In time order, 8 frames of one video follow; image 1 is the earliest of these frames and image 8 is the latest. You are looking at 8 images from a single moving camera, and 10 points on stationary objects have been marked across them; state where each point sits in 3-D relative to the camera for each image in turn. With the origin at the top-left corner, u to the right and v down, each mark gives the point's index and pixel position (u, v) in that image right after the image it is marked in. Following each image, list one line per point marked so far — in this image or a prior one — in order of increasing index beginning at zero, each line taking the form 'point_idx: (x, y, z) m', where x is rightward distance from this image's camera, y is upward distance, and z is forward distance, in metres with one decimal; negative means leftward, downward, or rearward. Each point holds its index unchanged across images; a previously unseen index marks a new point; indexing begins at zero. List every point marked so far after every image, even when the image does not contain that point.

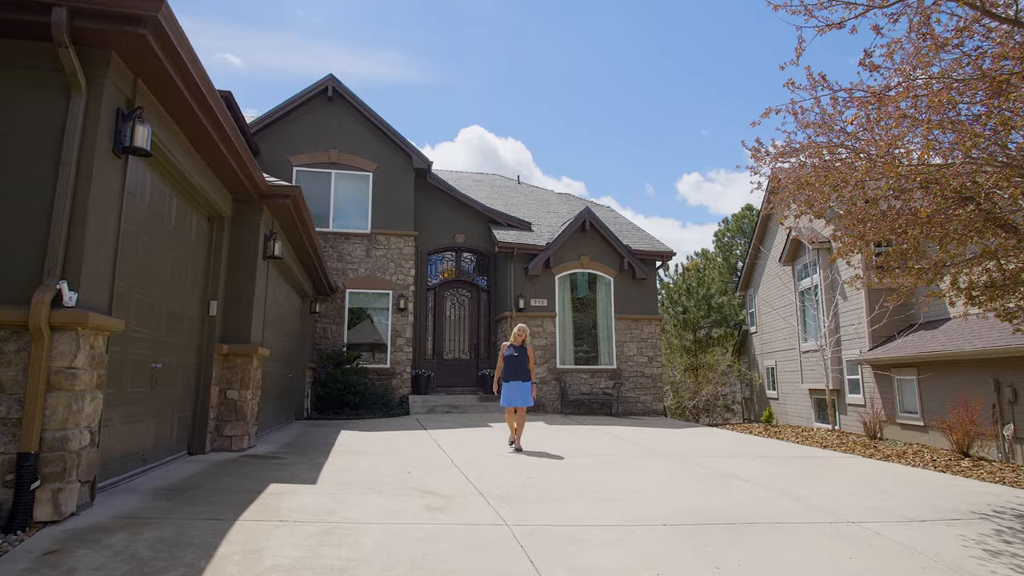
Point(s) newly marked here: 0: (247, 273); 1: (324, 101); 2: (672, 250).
0: (-2.9, +0.2, +6.6) m
1: (-4.5, +4.5, +14.5) m
2: (+4.1, +1.0, +15.5) m
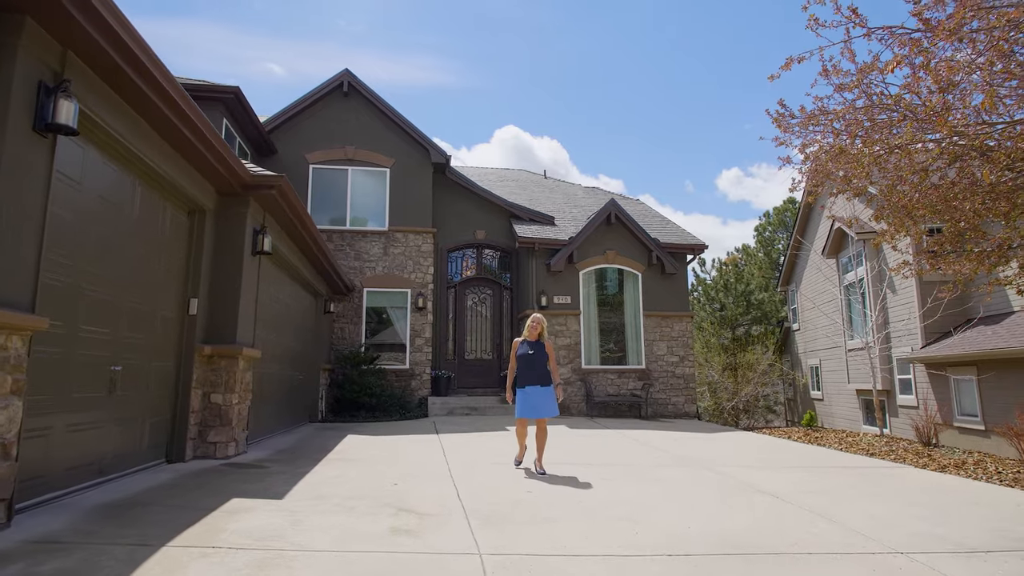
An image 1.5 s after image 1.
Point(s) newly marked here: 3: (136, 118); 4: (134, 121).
0: (-2.8, +0.2, +6.2) m
1: (-4.0, +4.5, +14.2) m
2: (+4.6, +1.1, +14.7) m
3: (-2.9, +1.2, +4.7) m
4: (-2.9, +1.2, +4.7) m
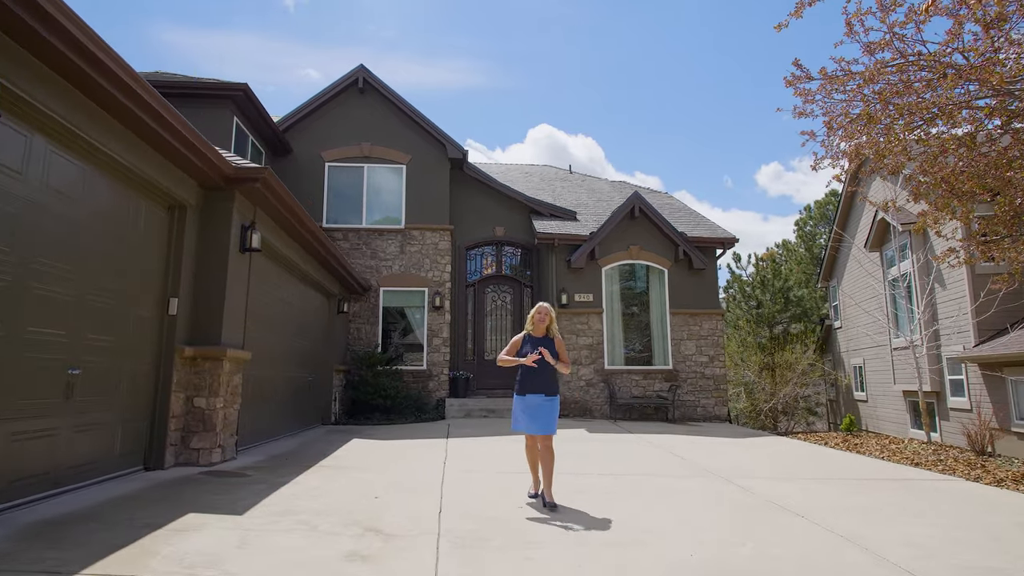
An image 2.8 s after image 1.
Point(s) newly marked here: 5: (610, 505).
0: (-2.9, +0.2, +5.9) m
1: (-3.6, +4.5, +14.0) m
2: (+5.1, +1.2, +13.9) m
3: (-3.0, +1.3, +4.4) m
4: (-3.0, +1.2, +4.4) m
5: (+0.8, -1.7, +4.9) m
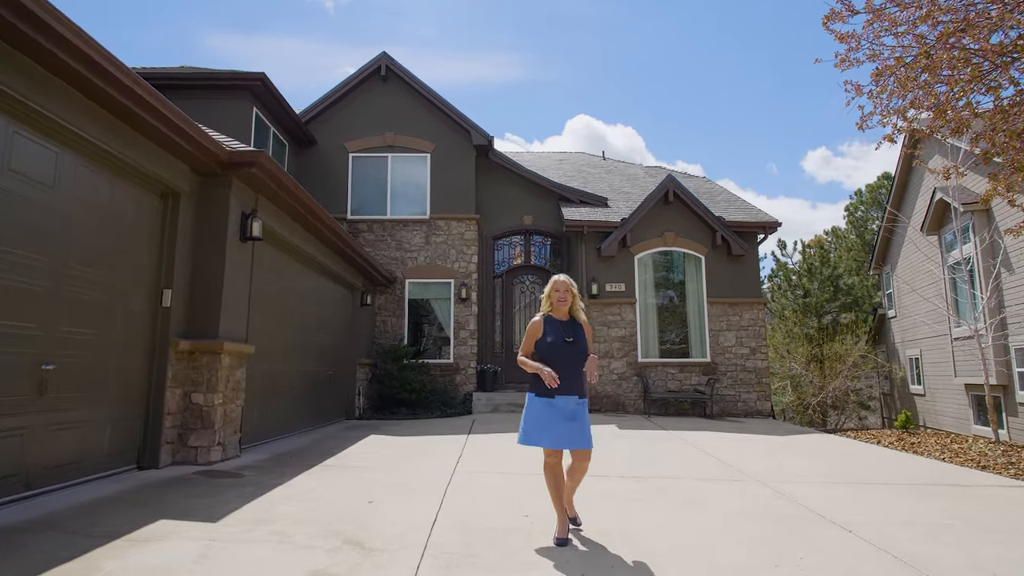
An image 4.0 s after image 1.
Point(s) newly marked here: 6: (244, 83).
0: (-2.7, +0.3, +5.6) m
1: (-3.0, +4.7, +13.7) m
2: (+5.7, +1.5, +13.1) m
3: (-3.0, +1.3, +4.1) m
4: (-3.0, +1.3, +4.1) m
5: (+0.8, -1.6, +4.4) m
6: (-4.6, +3.5, +10.5) m
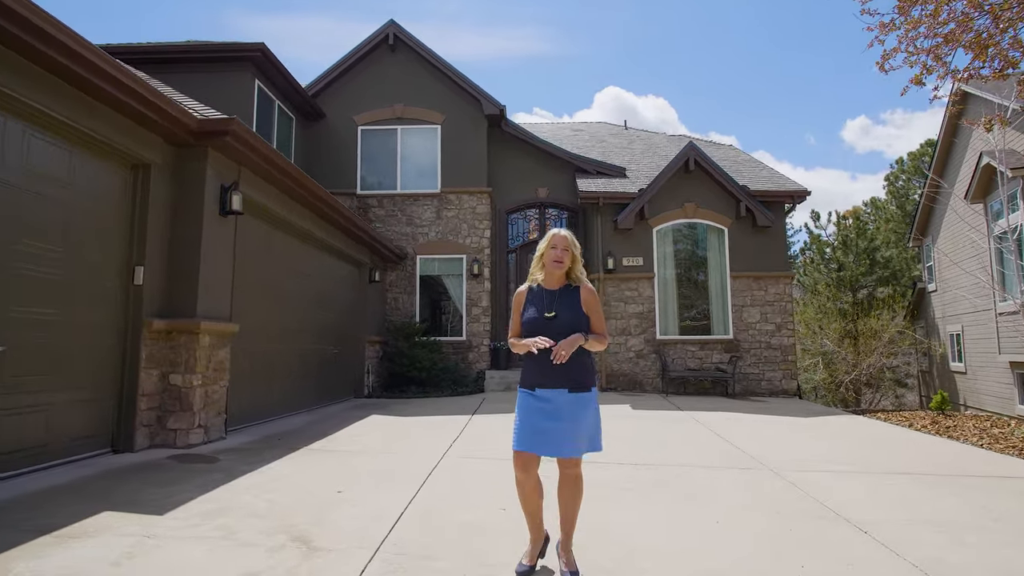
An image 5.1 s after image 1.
0: (-2.8, +0.5, +5.4) m
1: (-2.7, +5.2, +13.3) m
2: (+6.0, +2.0, +12.3) m
3: (-3.1, +1.5, +3.8) m
4: (-3.2, +1.4, +3.8) m
5: (+0.7, -1.4, +4.0) m
6: (-4.5, +3.9, +10.2) m
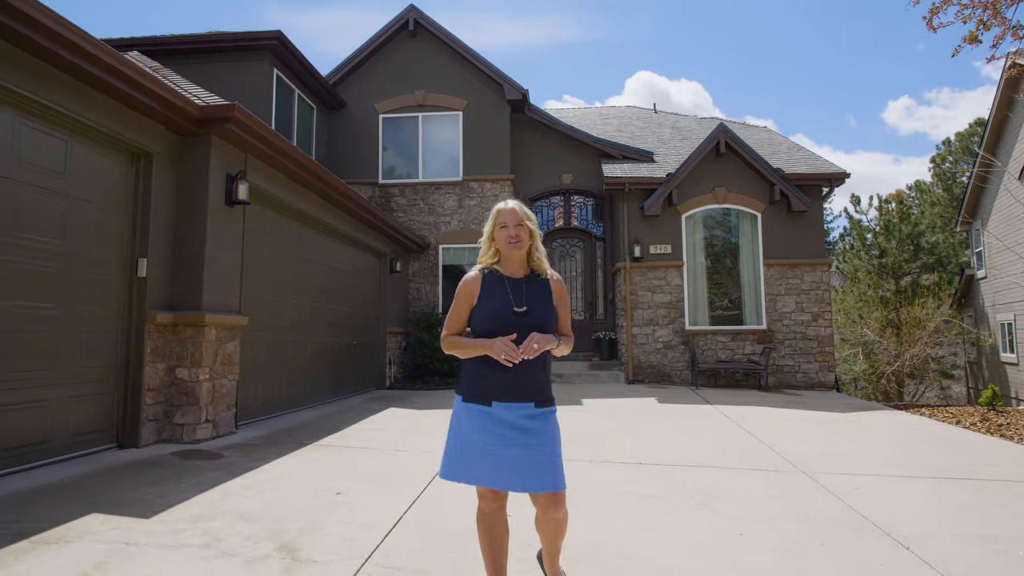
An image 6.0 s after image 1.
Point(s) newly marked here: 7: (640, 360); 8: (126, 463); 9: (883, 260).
0: (-2.7, +0.6, +5.2) m
1: (-2.2, +5.4, +13.1) m
2: (+6.4, +2.3, +11.7) m
3: (-3.1, +1.5, +3.7) m
4: (-3.1, +1.5, +3.7) m
5: (+0.8, -1.4, +3.7) m
6: (-4.1, +4.0, +10.0) m
7: (+2.4, -1.4, +11.5) m
8: (-2.8, -1.3, +4.4) m
9: (+9.1, +0.7, +15.0) m
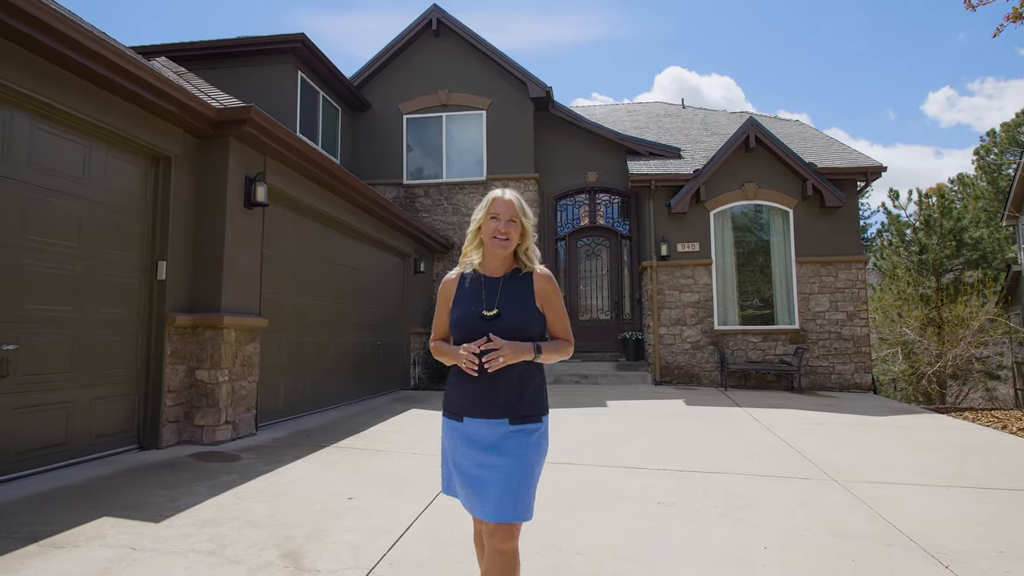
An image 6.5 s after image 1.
0: (-2.6, +0.6, +5.3) m
1: (-1.7, +5.4, +13.0) m
2: (+6.8, +2.3, +11.3) m
3: (-3.0, +1.5, +3.7) m
4: (-3.1, +1.5, +3.7) m
5: (+0.8, -1.4, +3.6) m
6: (-3.8, +4.0, +10.1) m
7: (+2.9, -1.3, +11.3) m
8: (-2.7, -1.3, +4.4) m
9: (+9.7, +0.8, +14.4) m
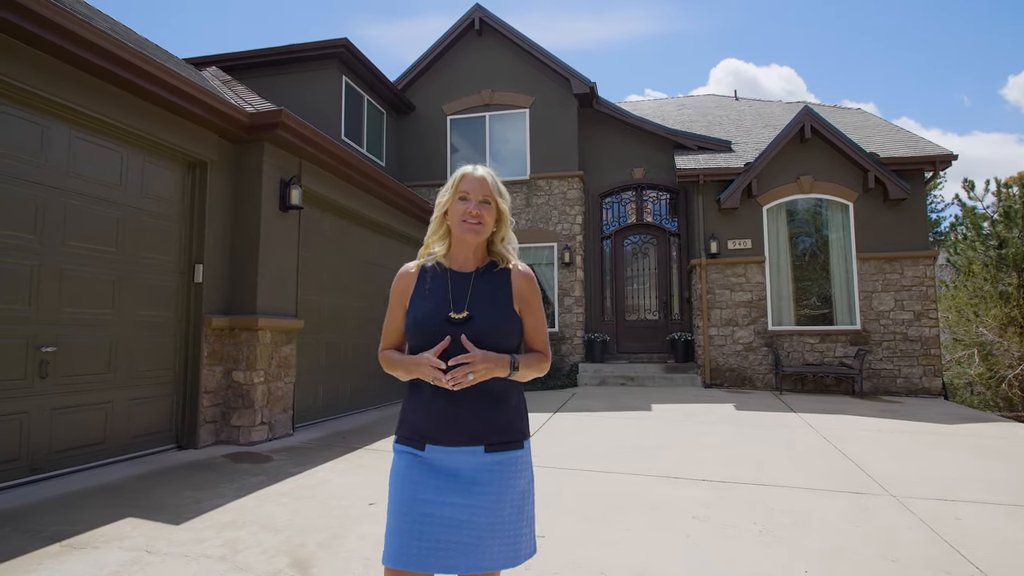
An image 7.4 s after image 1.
0: (-2.3, +0.5, +5.3) m
1: (-0.8, +5.4, +13.0) m
2: (+7.6, +2.3, +10.5) m
3: (-2.9, +1.5, +3.9) m
4: (-2.9, +1.4, +3.9) m
5: (+1.0, -1.4, +3.4) m
6: (-3.1, +4.0, +10.3) m
7: (+3.7, -1.3, +10.8) m
8: (-2.4, -1.3, +4.5) m
9: (+10.7, +0.8, +13.4) m
